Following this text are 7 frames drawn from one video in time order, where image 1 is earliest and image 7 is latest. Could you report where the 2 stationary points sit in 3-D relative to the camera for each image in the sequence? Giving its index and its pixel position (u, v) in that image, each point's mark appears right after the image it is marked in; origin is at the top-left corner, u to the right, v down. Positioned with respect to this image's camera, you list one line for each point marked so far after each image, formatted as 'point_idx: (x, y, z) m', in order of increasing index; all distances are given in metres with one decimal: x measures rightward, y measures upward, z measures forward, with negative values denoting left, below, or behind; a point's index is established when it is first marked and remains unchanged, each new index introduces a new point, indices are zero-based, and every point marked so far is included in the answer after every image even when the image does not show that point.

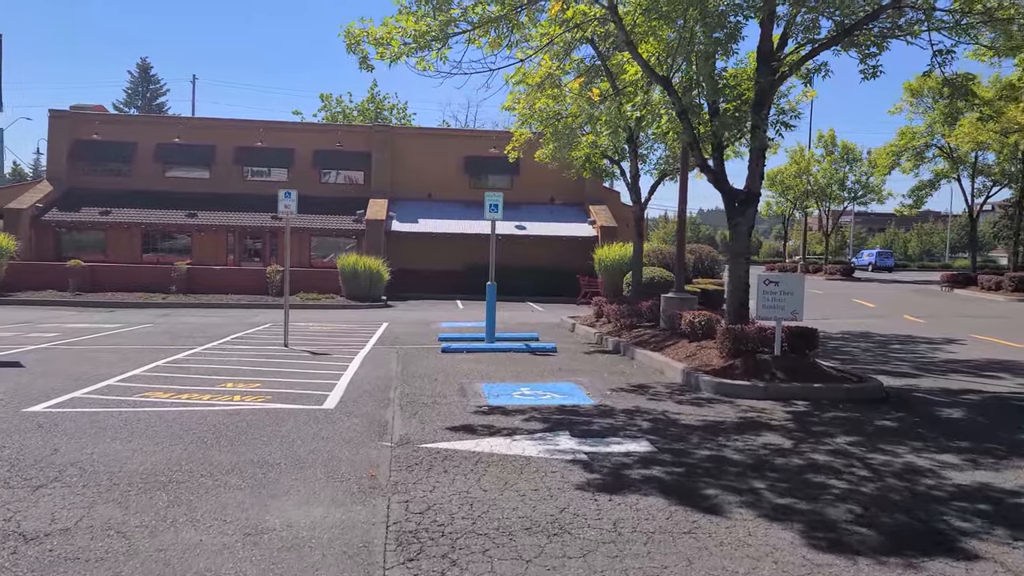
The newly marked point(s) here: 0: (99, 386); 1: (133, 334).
0: (-4.3, -1.0, +8.6) m
1: (-6.7, -0.8, +14.8) m
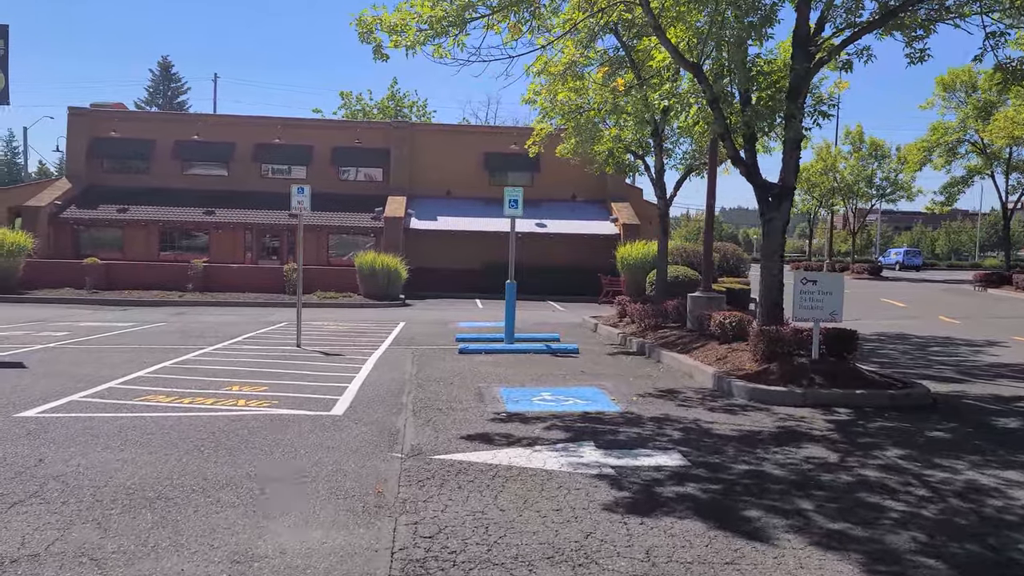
0: (-4.1, -1.0, +8.2) m
1: (-6.4, -0.8, +14.4) m
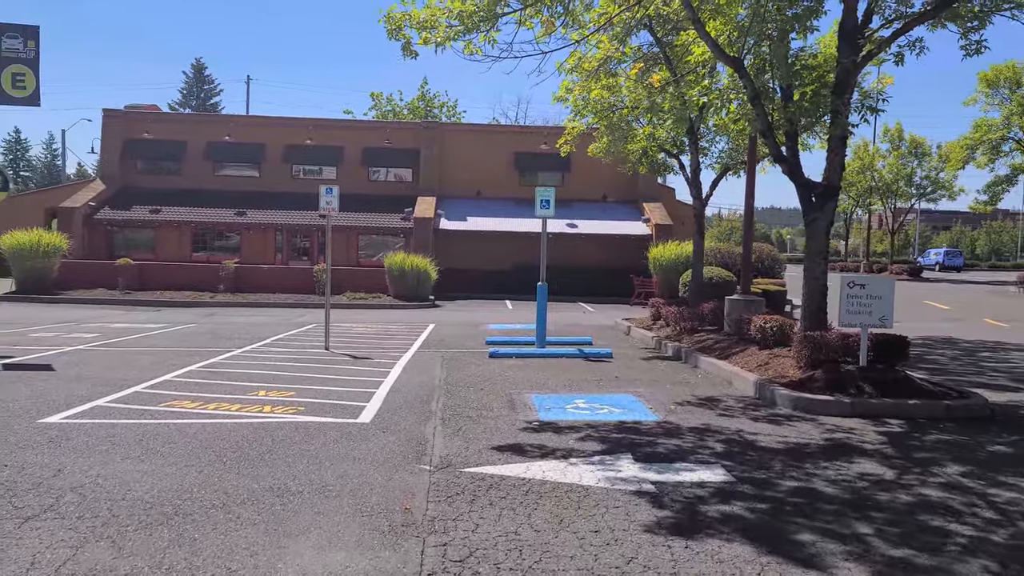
0: (-3.8, -1.0, +8.1) m
1: (-5.8, -0.8, +14.4) m
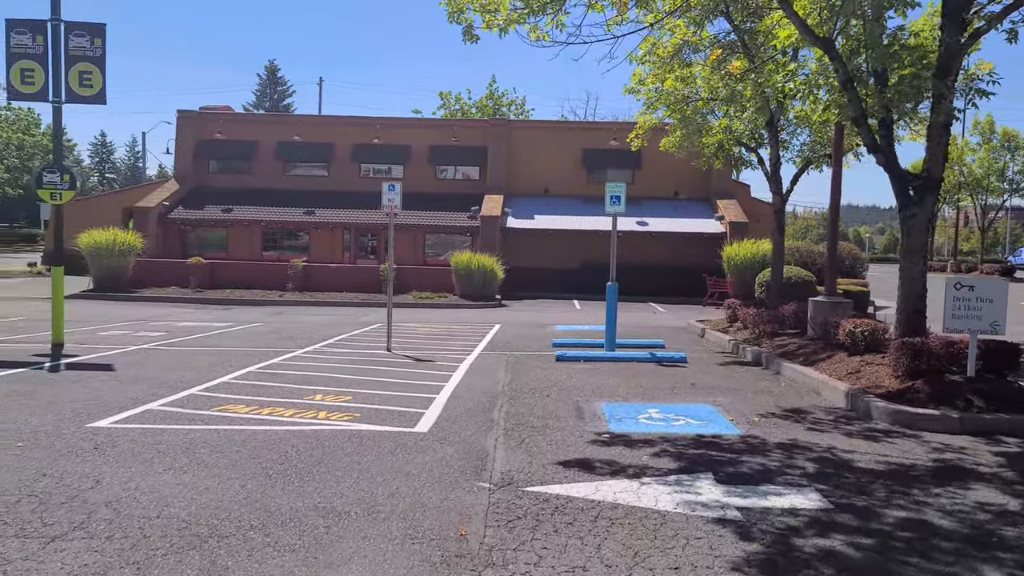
0: (-3.1, -1.0, +7.8) m
1: (-4.7, -0.8, +14.3) m
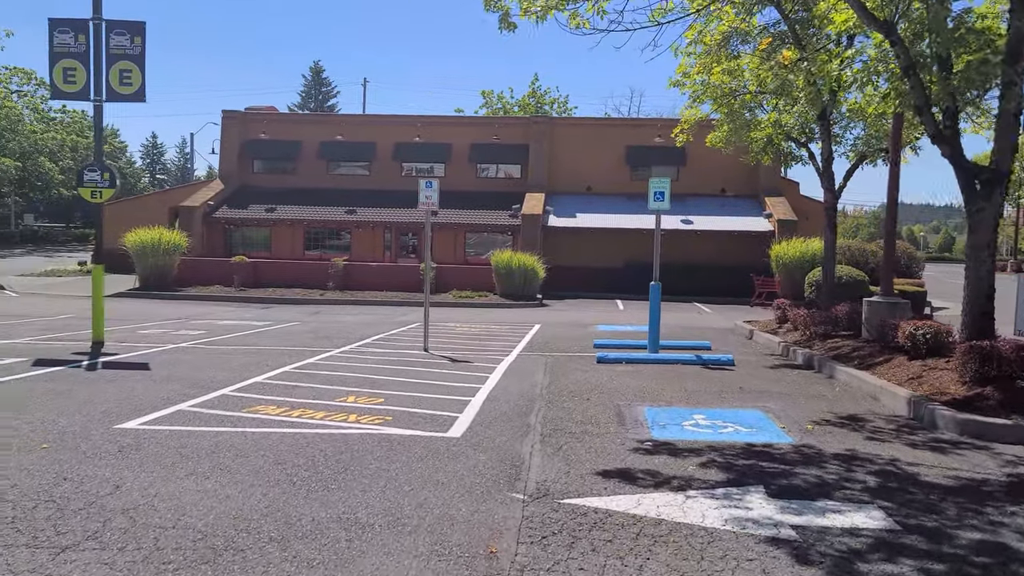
0: (-2.8, -1.0, +7.7) m
1: (-4.0, -0.8, +14.2) m
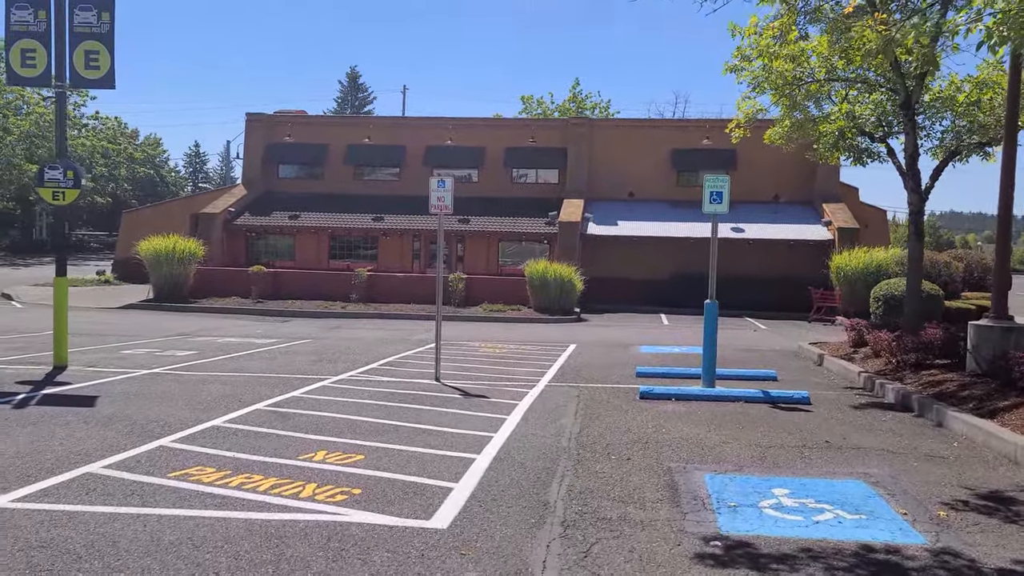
0: (-2.7, -1.2, +6.0) m
1: (-3.6, -1.0, +12.6) m
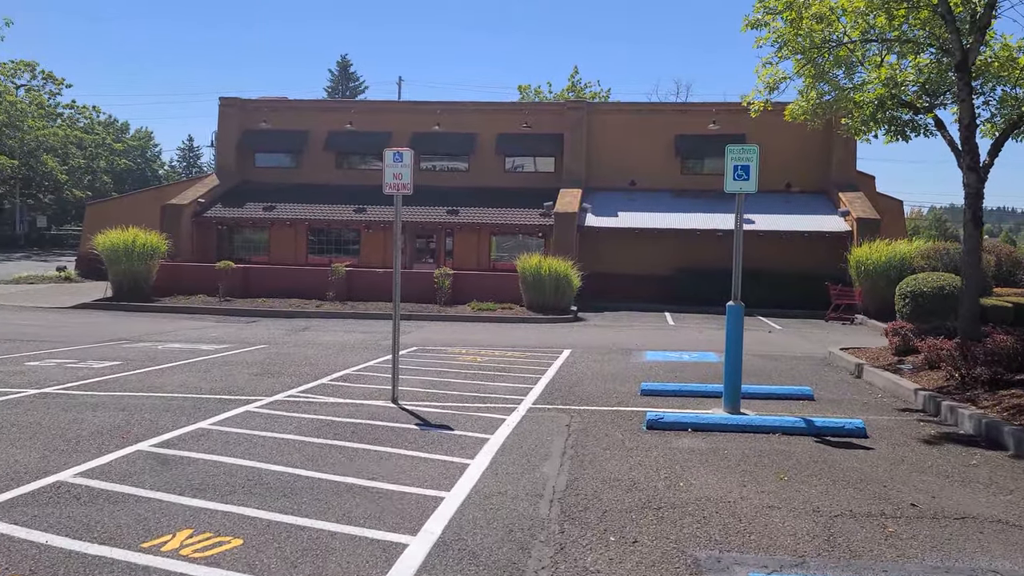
0: (-2.9, -1.2, +4.0) m
1: (-3.8, -1.0, +10.6) m
